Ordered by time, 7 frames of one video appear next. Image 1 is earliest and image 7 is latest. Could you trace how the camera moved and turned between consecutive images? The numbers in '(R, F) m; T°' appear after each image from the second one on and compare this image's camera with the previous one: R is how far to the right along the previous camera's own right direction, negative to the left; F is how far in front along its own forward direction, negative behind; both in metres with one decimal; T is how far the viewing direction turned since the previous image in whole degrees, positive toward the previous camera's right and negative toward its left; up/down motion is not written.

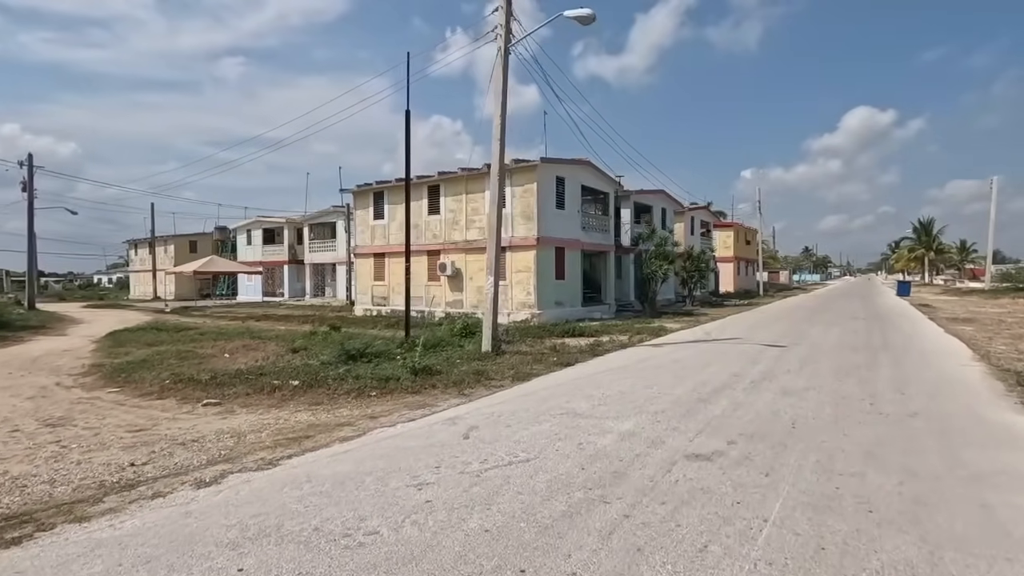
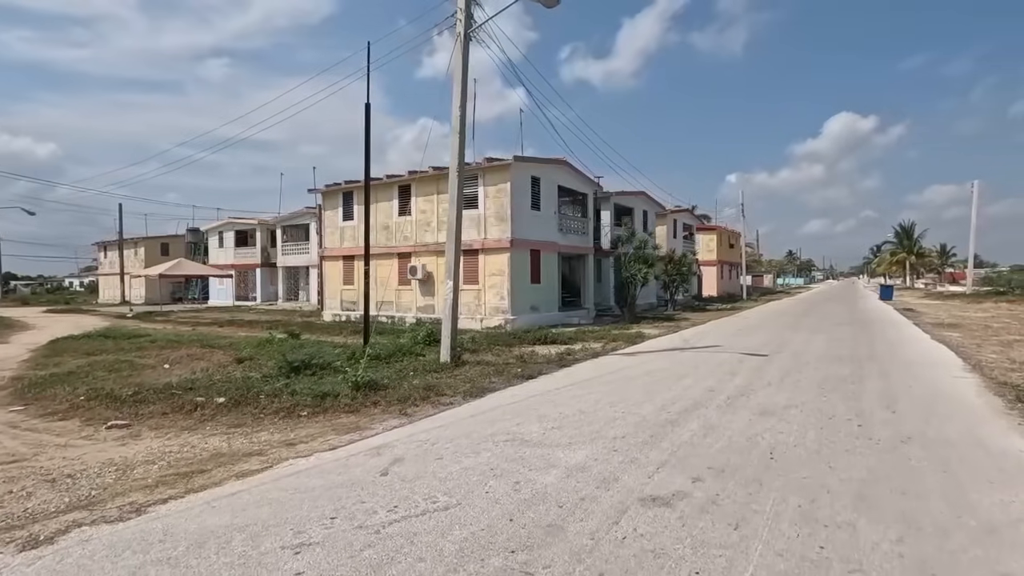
(+0.6, +1.0) m; +1°
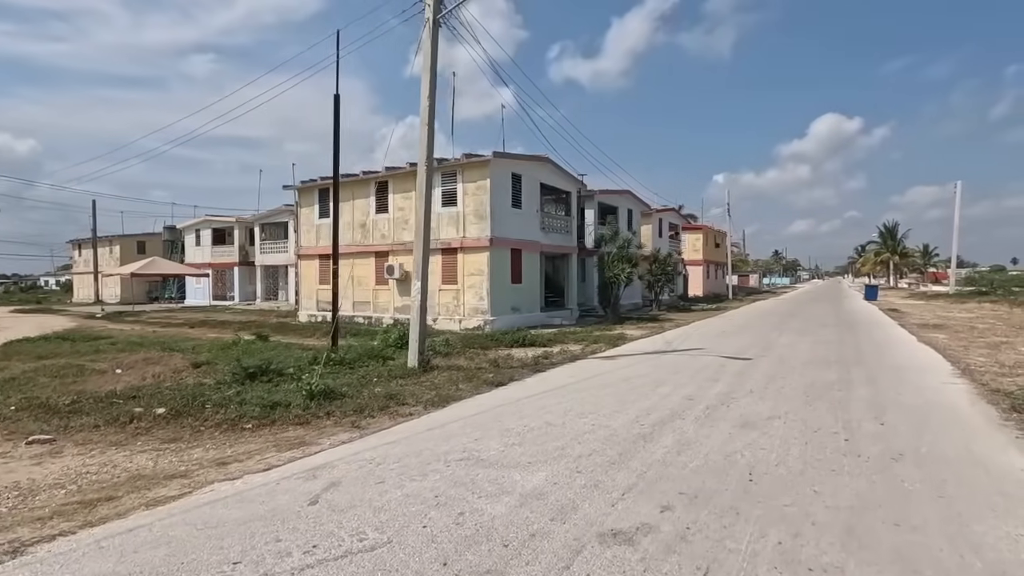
(+0.4, +0.7) m; +1°
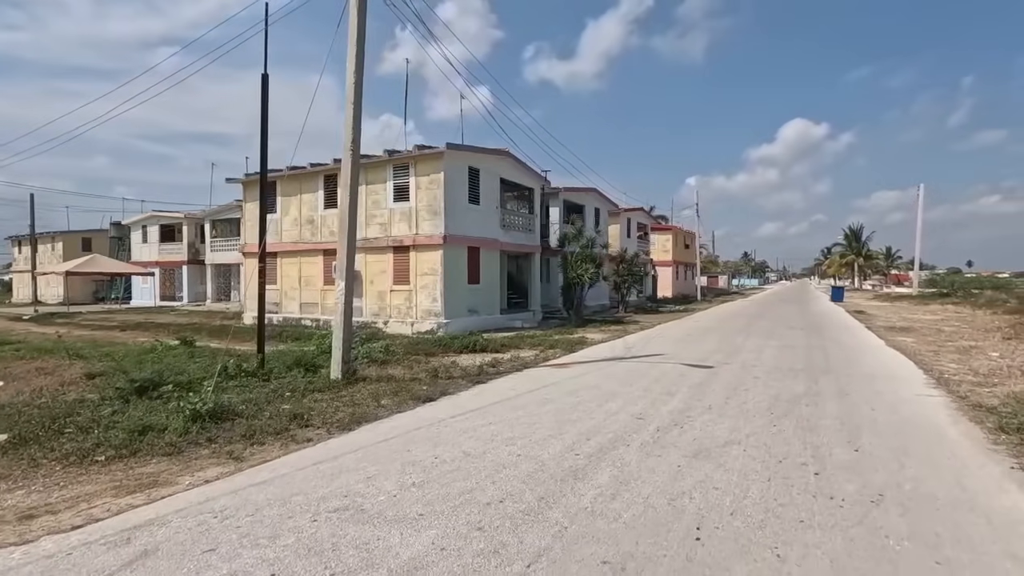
(+0.8, +1.3) m; +3°
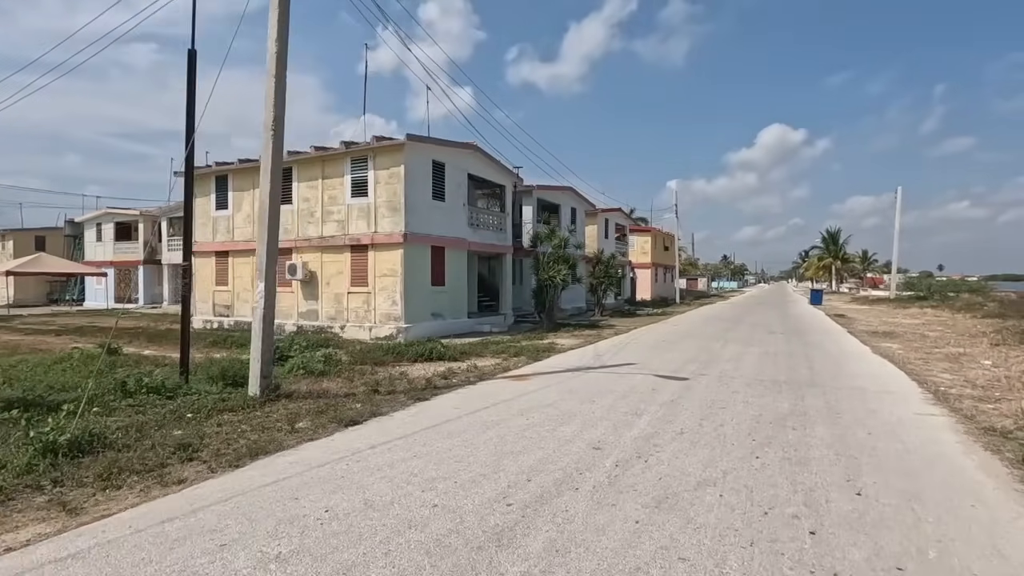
(+0.6, +1.3) m; +2°
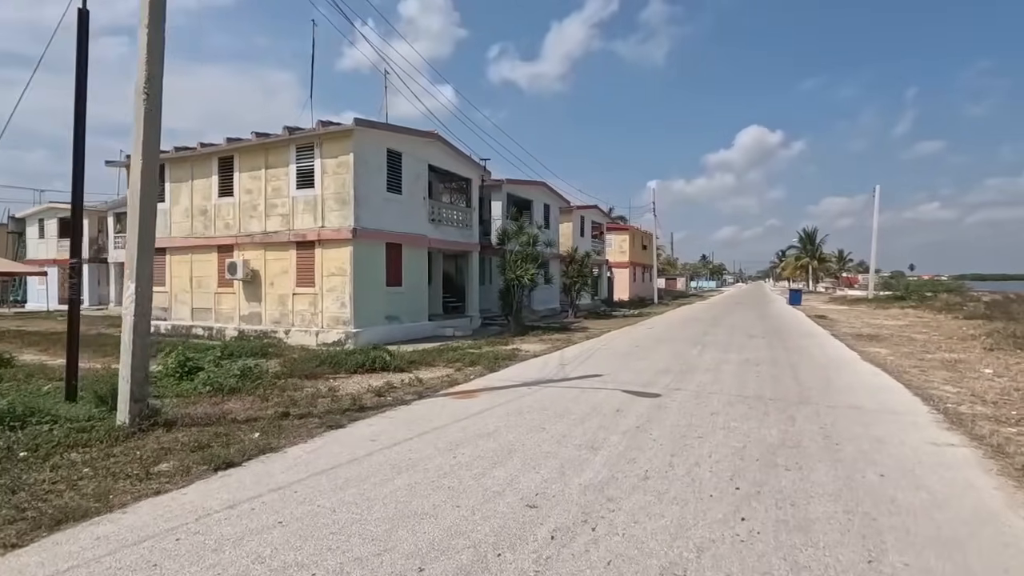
(+0.7, +1.6) m; +2°
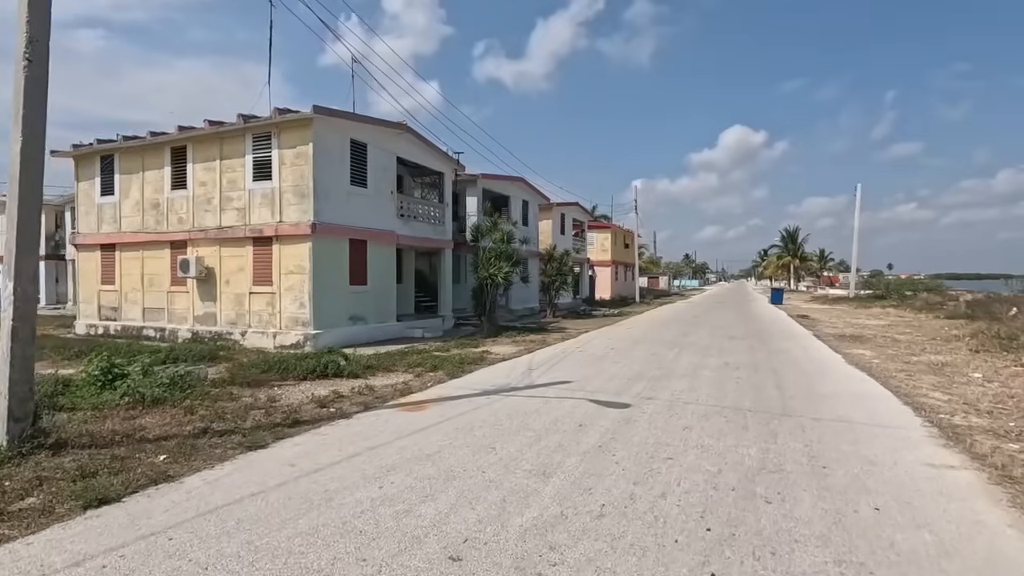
(+0.5, +0.9) m; +2°
